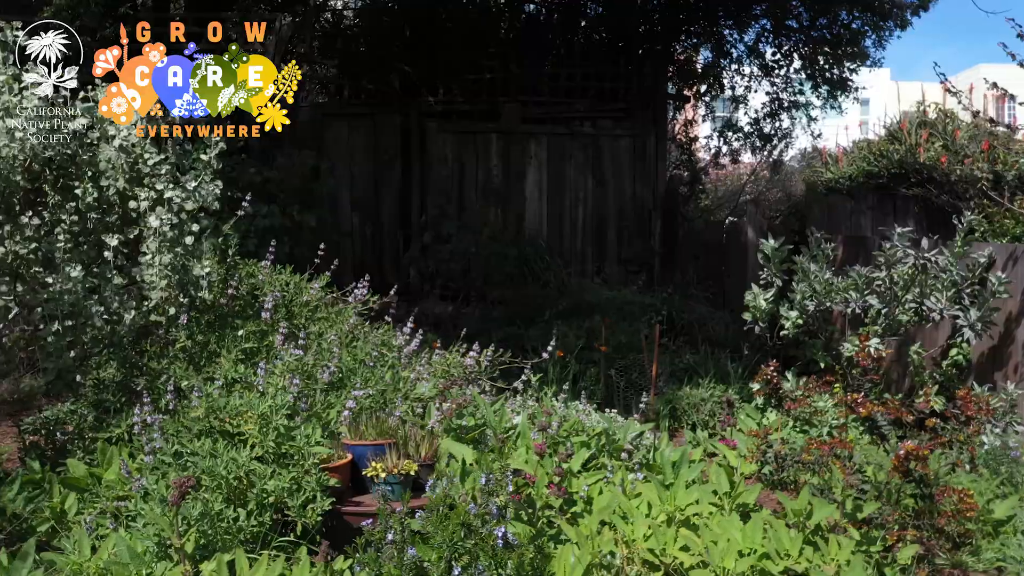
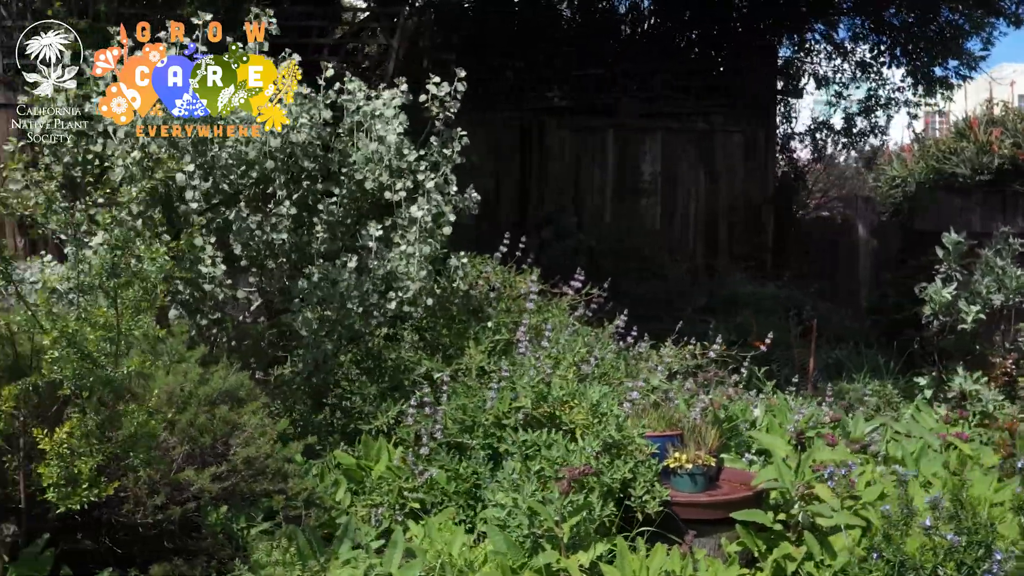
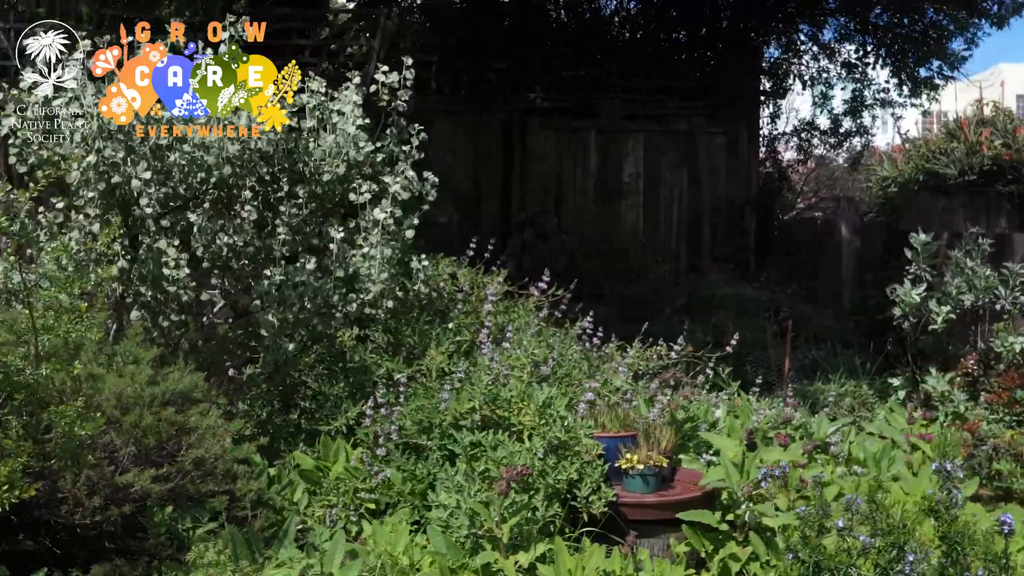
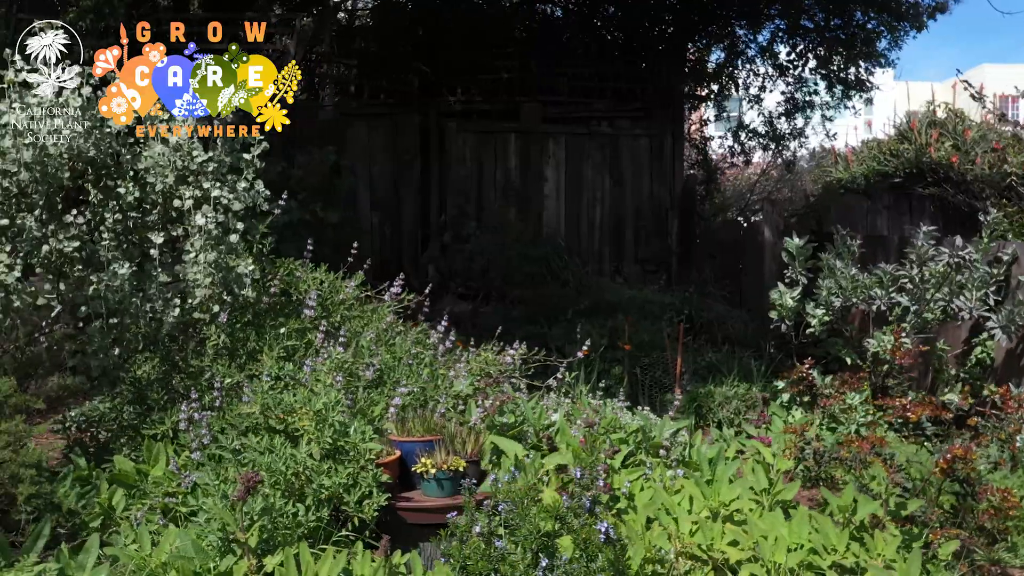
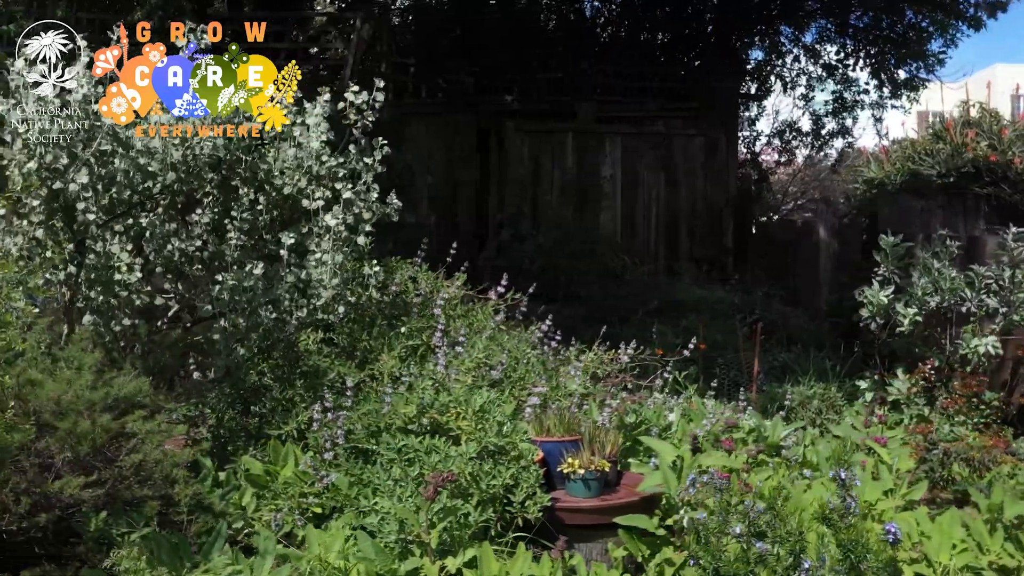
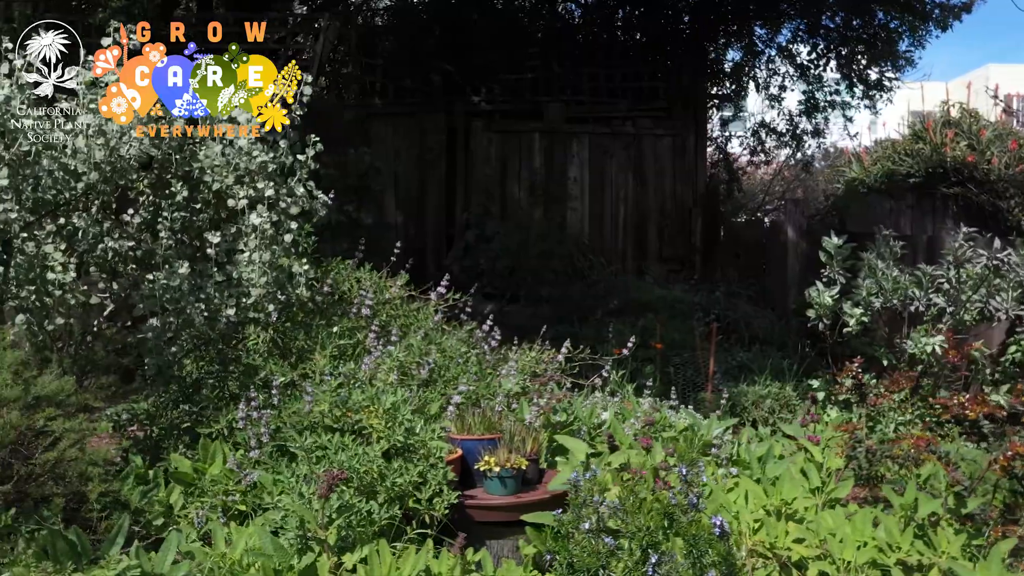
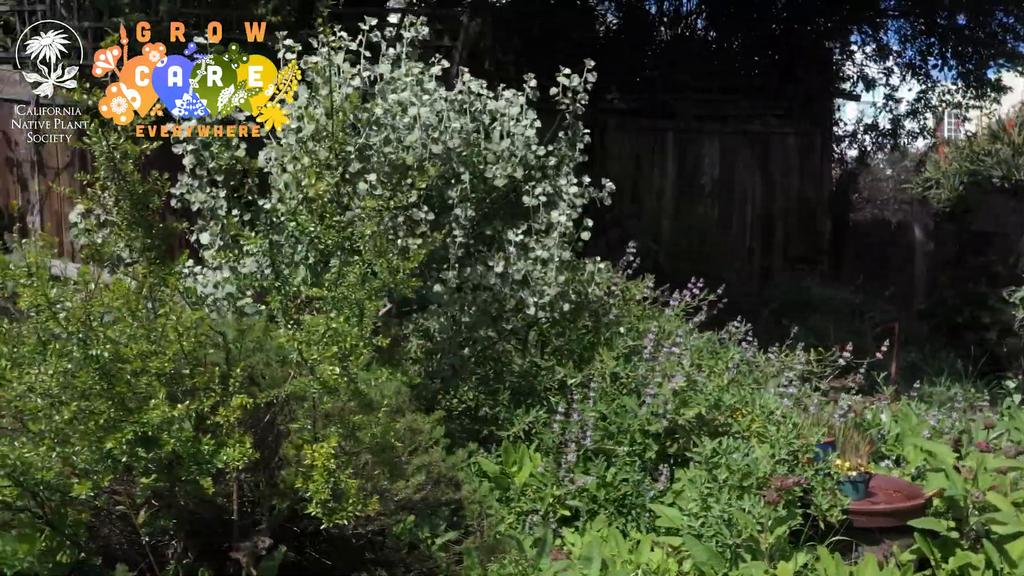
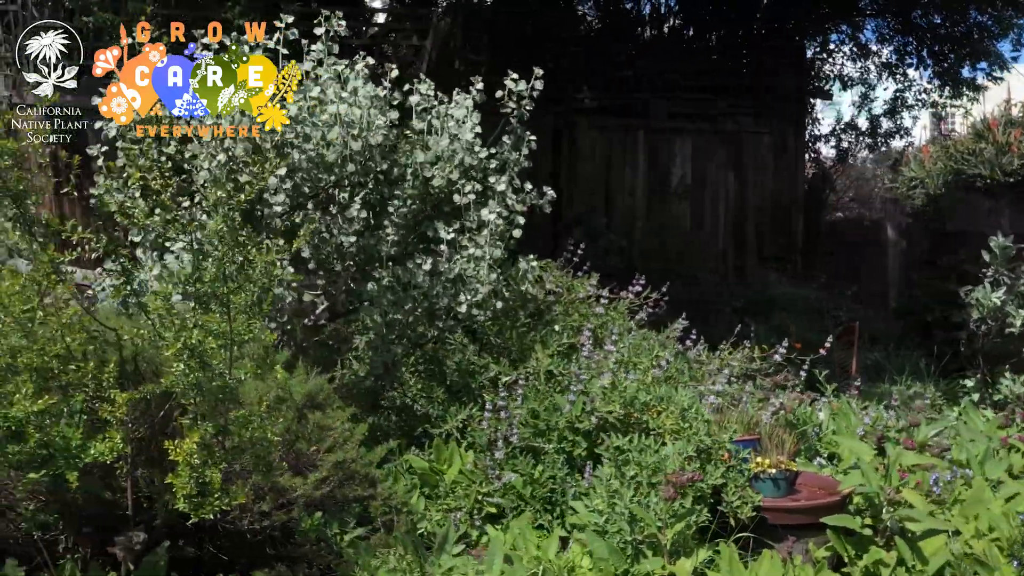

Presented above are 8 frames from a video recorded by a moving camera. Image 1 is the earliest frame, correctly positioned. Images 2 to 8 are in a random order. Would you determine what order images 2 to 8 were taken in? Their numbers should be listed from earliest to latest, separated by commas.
4, 6, 5, 3, 2, 8, 7
